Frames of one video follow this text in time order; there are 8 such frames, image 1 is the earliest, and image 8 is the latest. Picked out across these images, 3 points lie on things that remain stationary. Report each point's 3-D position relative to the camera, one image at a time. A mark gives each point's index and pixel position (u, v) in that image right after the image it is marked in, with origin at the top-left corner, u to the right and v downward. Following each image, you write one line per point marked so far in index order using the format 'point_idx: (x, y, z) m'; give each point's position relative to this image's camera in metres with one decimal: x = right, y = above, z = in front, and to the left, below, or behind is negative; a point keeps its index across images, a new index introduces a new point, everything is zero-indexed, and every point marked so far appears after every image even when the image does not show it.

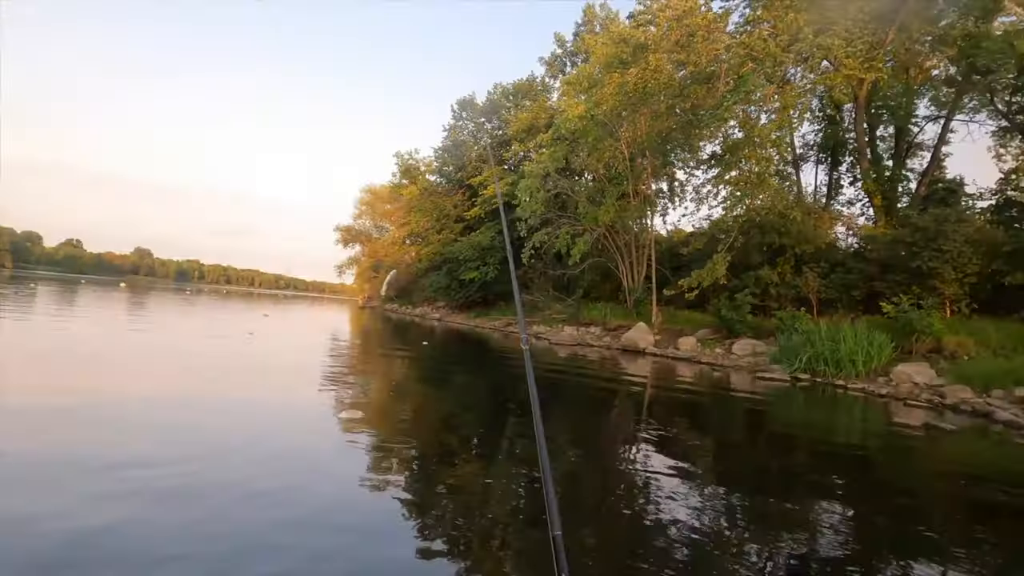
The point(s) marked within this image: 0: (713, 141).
0: (+5.6, +4.1, +17.4) m
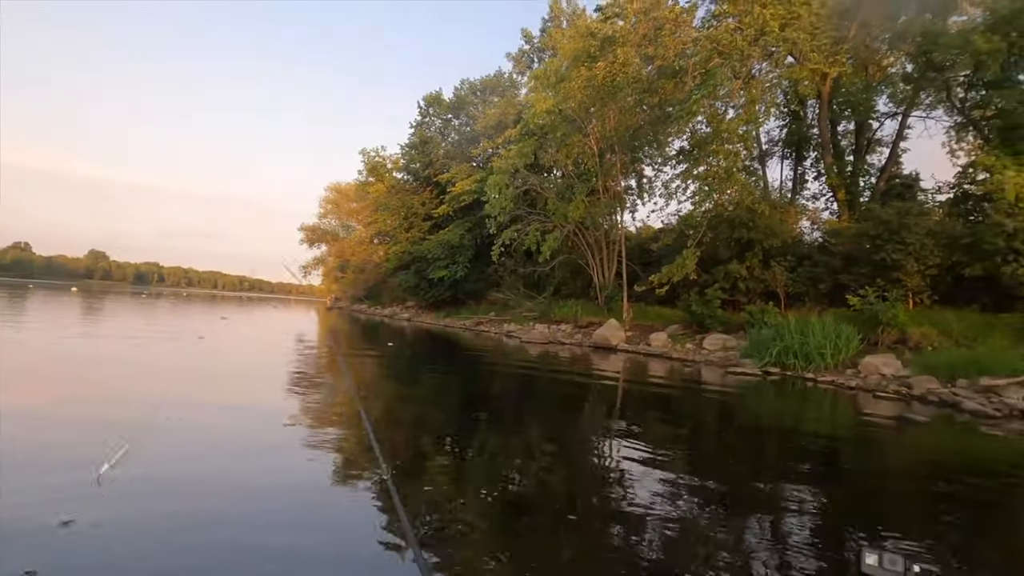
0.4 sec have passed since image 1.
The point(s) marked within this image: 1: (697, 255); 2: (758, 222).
0: (+4.7, +4.2, +17.4) m
1: (+4.9, +0.9, +16.6) m
2: (+7.1, +1.9, +17.6) m
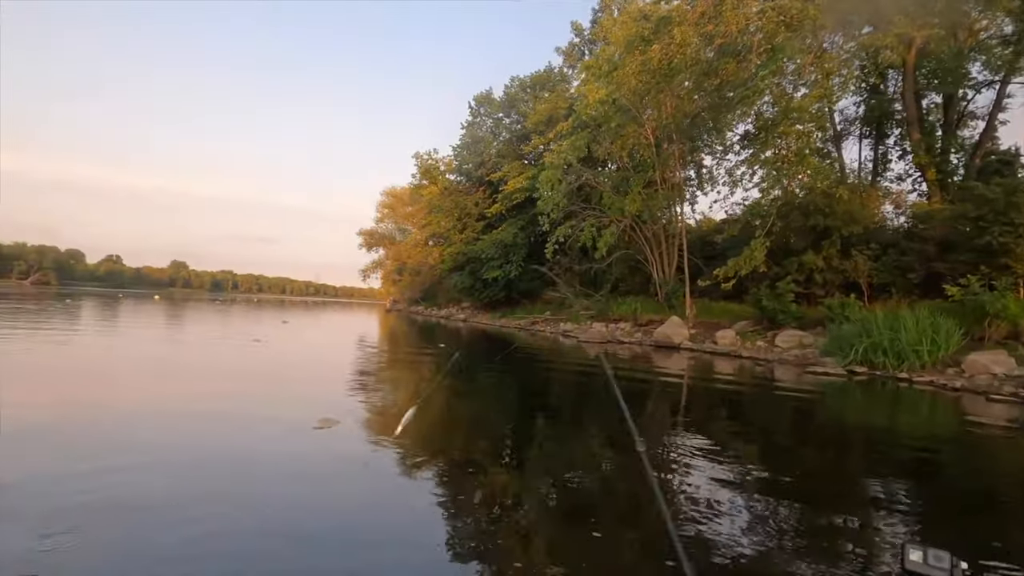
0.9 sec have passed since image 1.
0: (+6.1, +4.4, +16.3) m
1: (+6.3, +1.0, +15.5) m
2: (+8.5, +2.1, +16.3) m
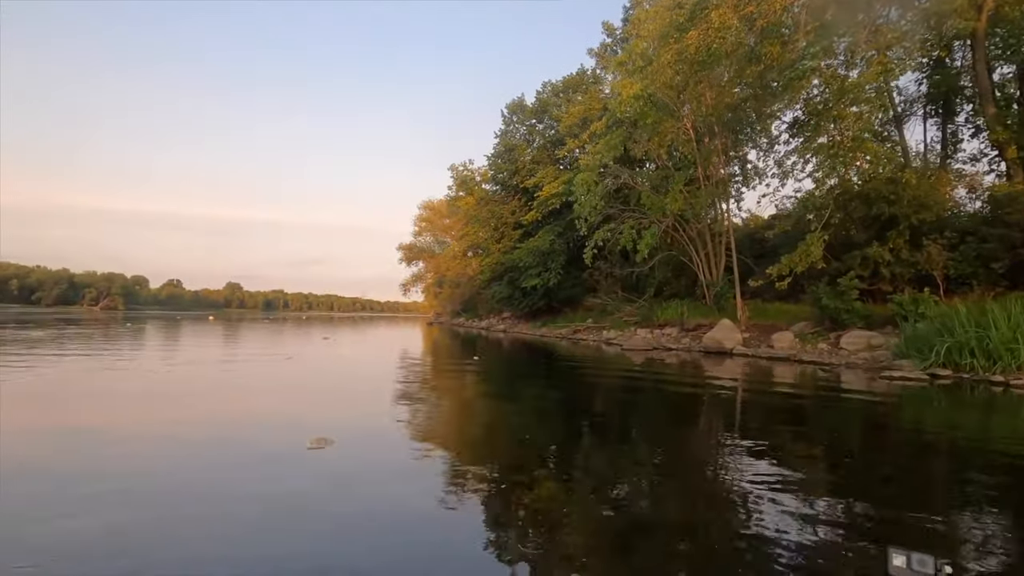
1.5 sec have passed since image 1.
0: (+6.8, +4.4, +15.3) m
1: (+7.1, +1.1, +14.4) m
2: (+9.3, +2.3, +15.0) m
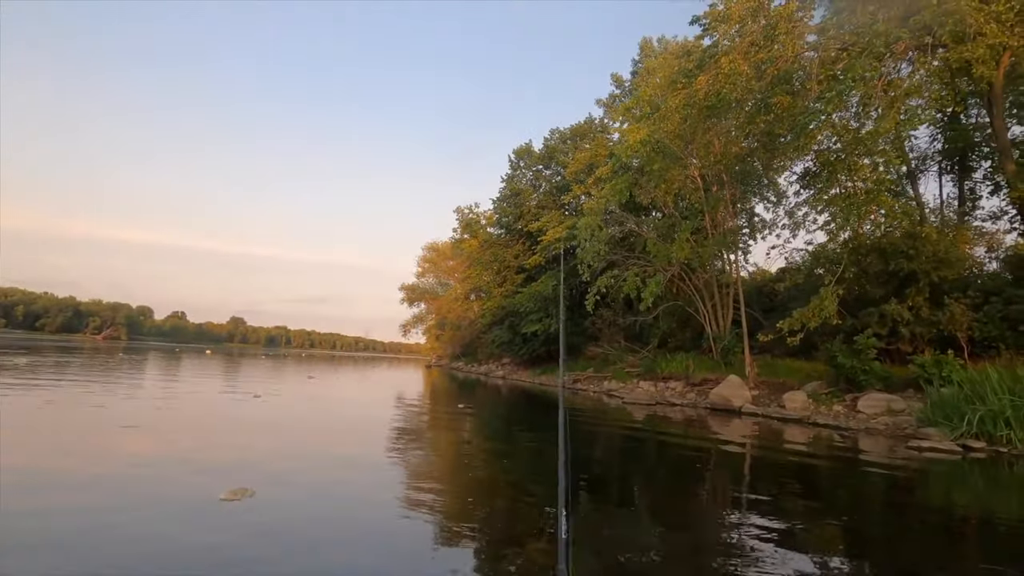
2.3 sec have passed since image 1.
0: (+6.9, +3.1, +14.9) m
1: (+7.1, -0.2, +13.7) m
2: (+9.4, +0.9, +14.4) m
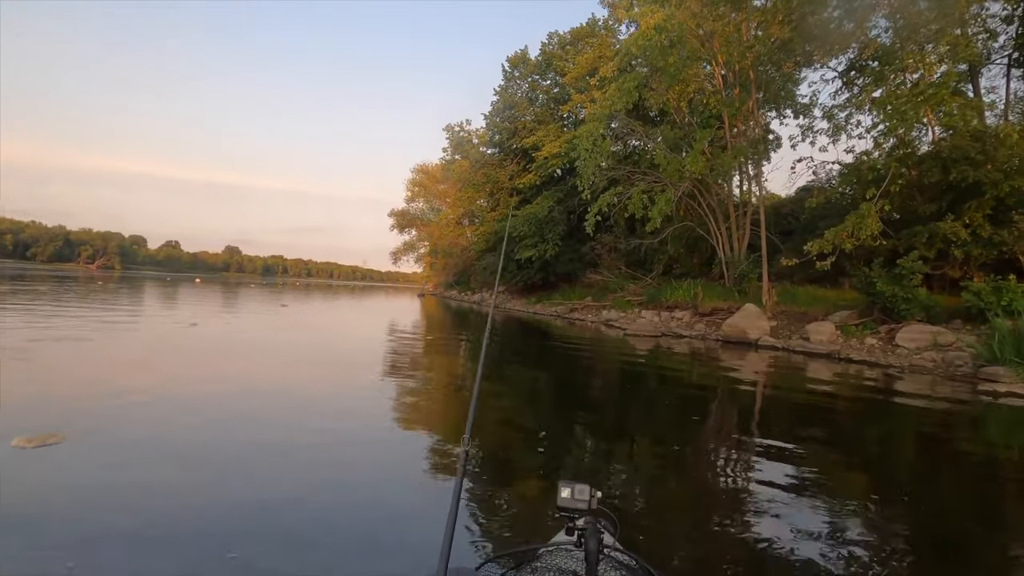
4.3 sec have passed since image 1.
0: (+6.7, +4.8, +12.8) m
1: (+6.9, +1.4, +12.0) m
2: (+9.1, +2.5, +12.6) m
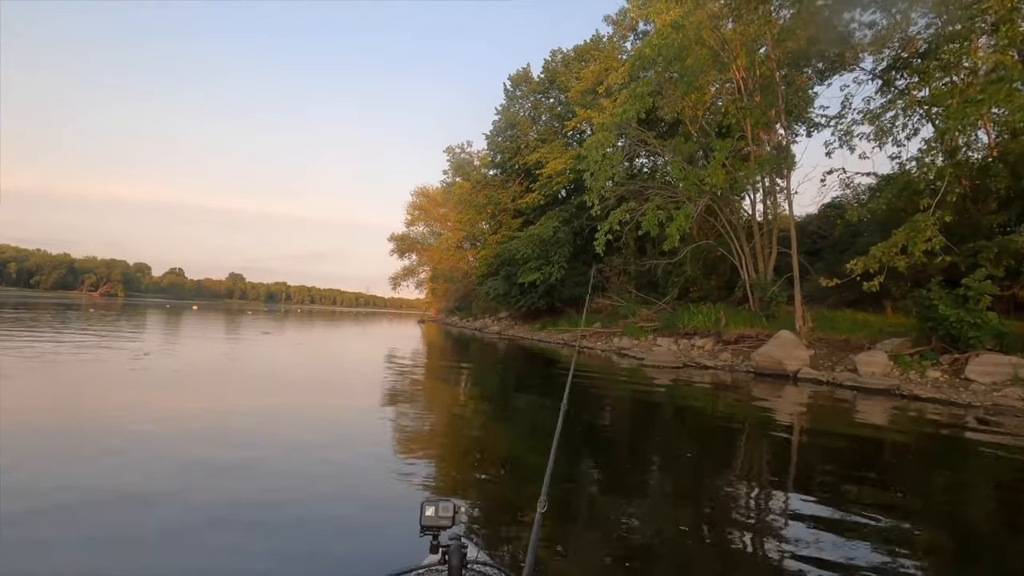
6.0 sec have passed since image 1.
0: (+6.8, +4.3, +11.6) m
1: (+6.9, +1.0, +10.7) m
2: (+9.2, +2.1, +11.3) m
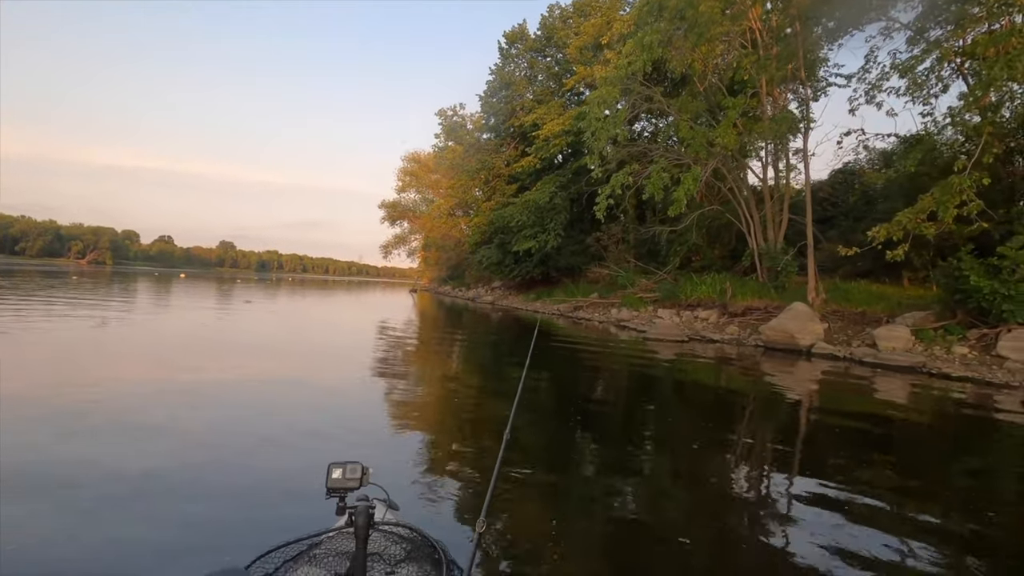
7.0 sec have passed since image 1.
0: (+6.7, +4.9, +10.7) m
1: (+6.9, +1.5, +10.0) m
2: (+9.1, +2.6, +10.6) m
